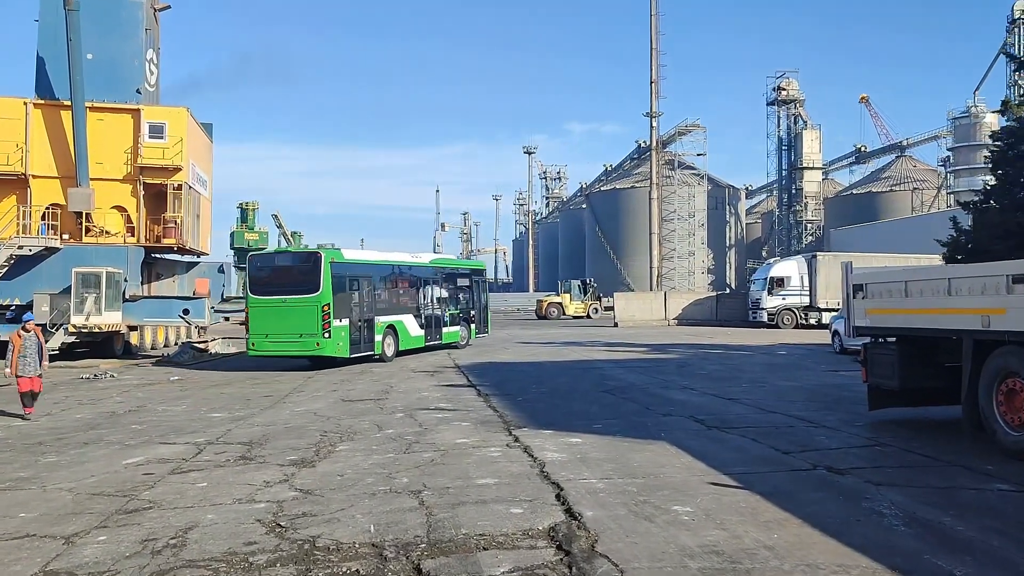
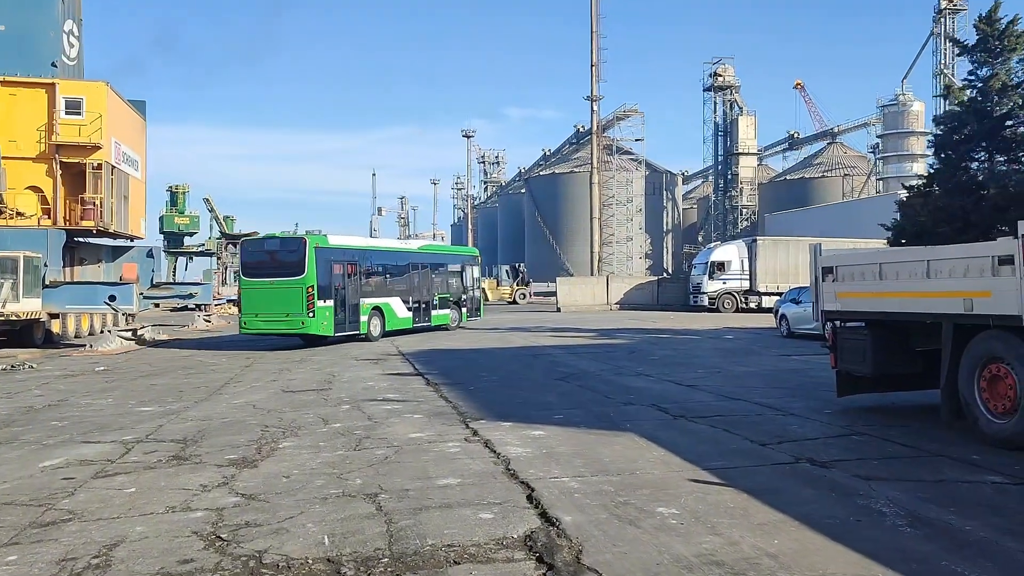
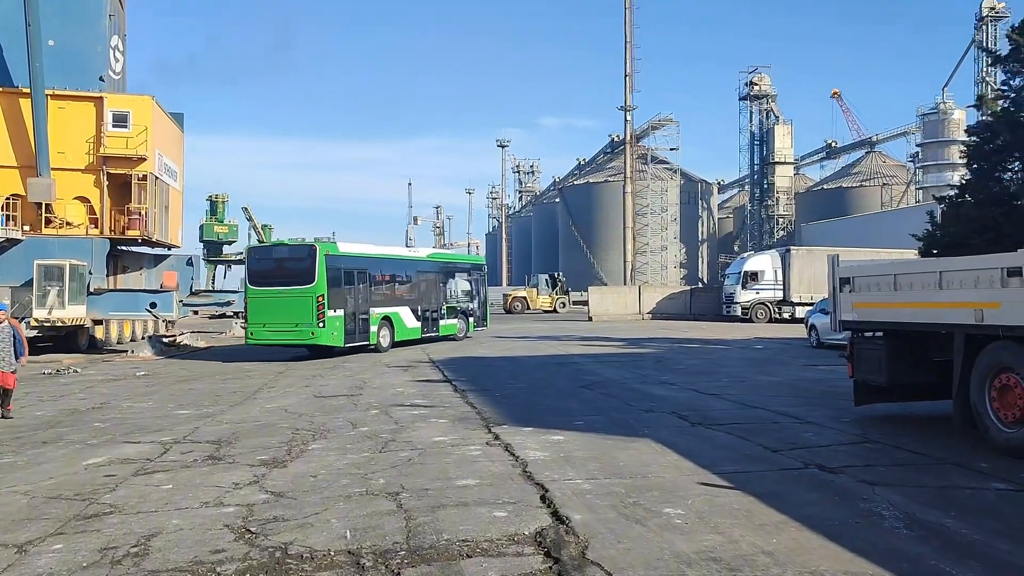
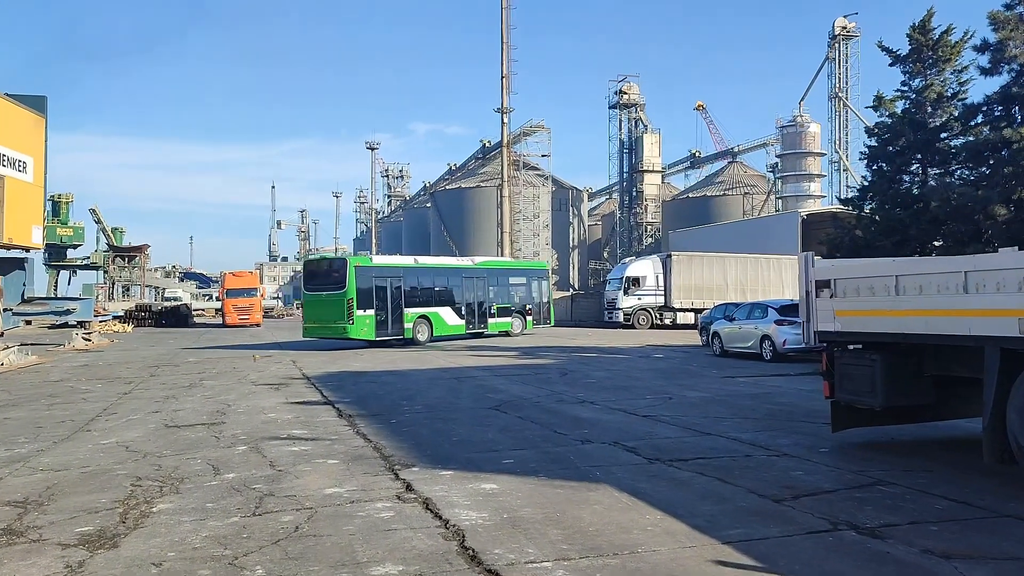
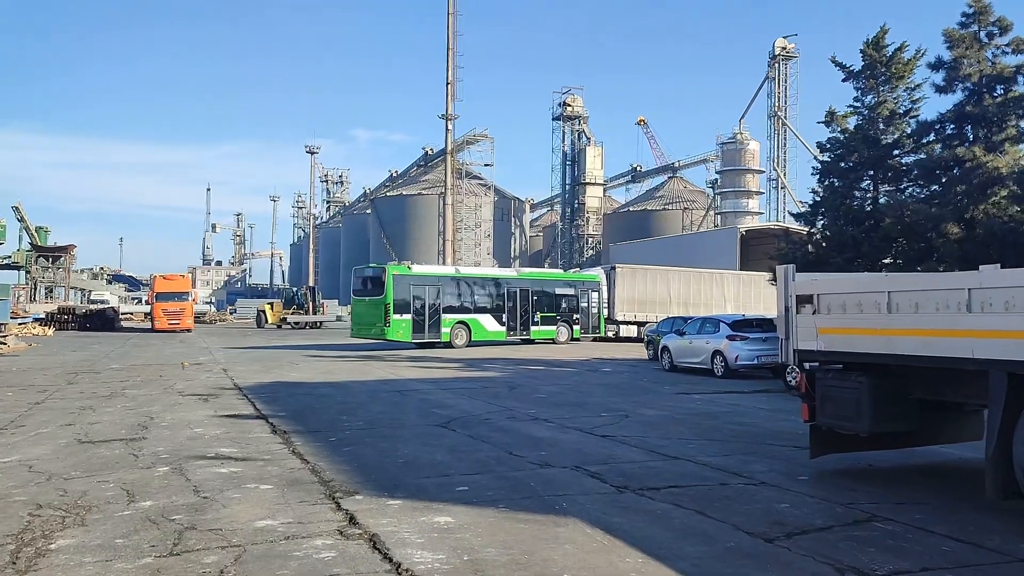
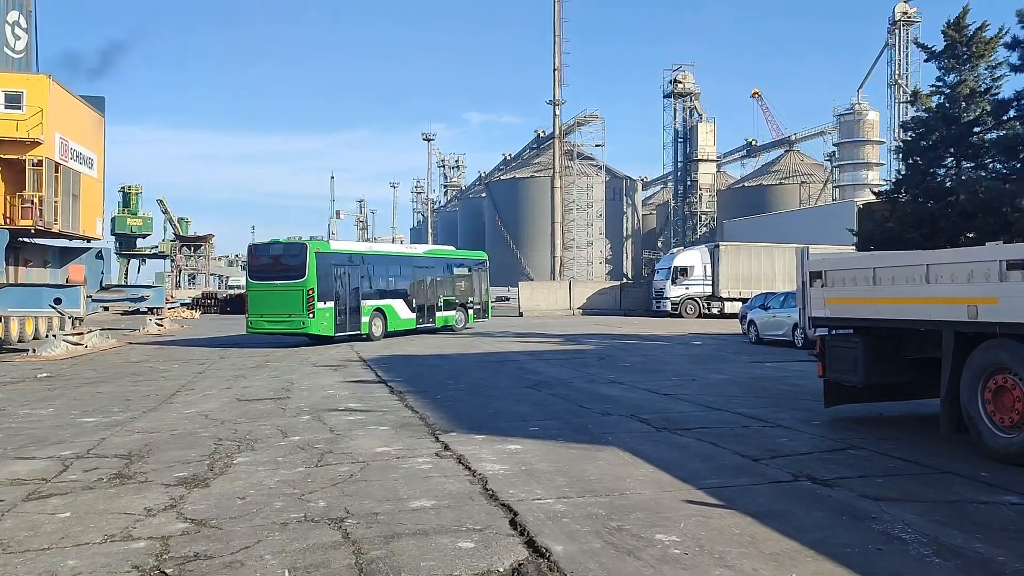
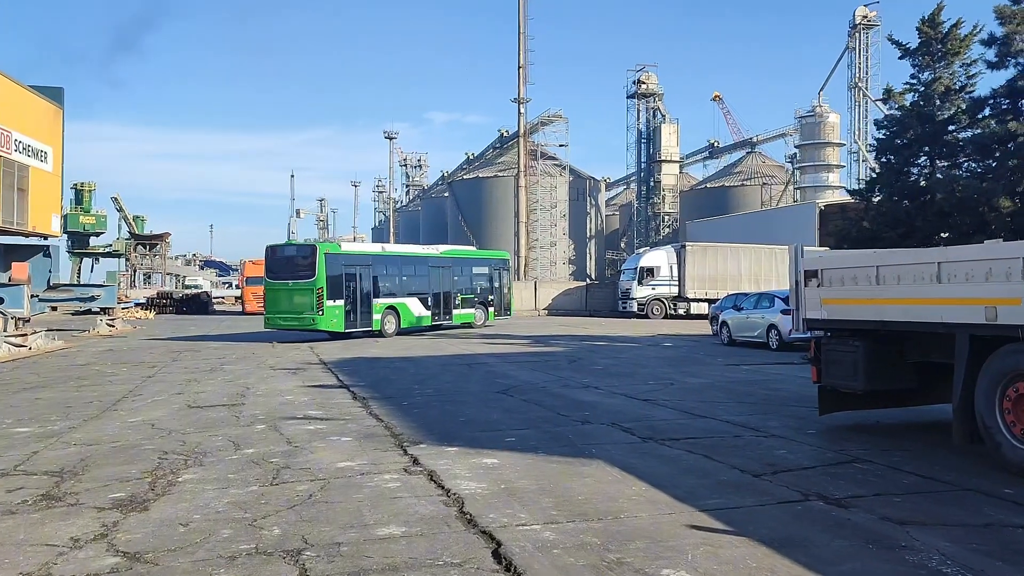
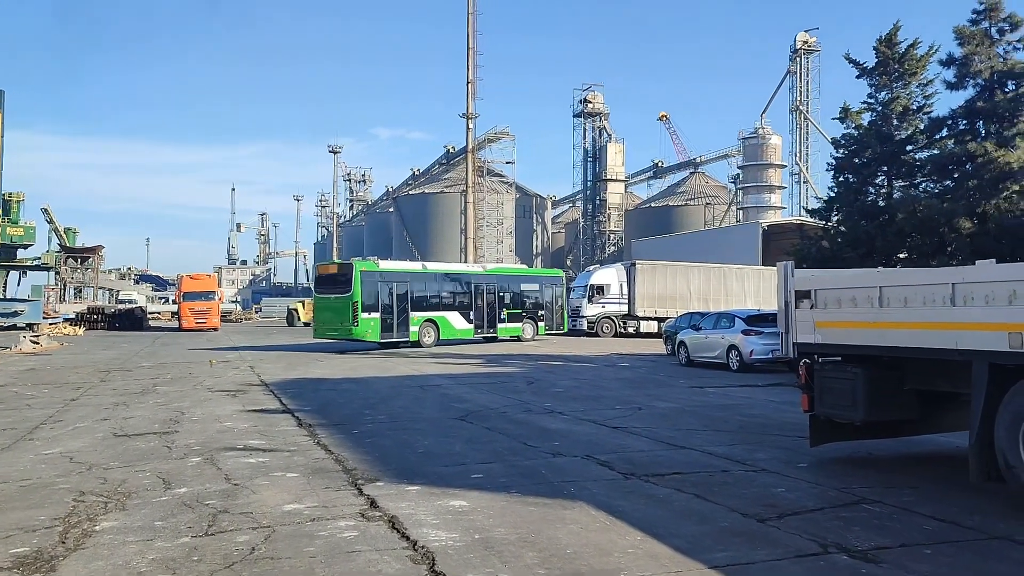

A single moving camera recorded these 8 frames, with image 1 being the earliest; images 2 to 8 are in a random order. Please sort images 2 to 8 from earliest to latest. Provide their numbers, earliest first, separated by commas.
3, 2, 6, 7, 4, 8, 5
